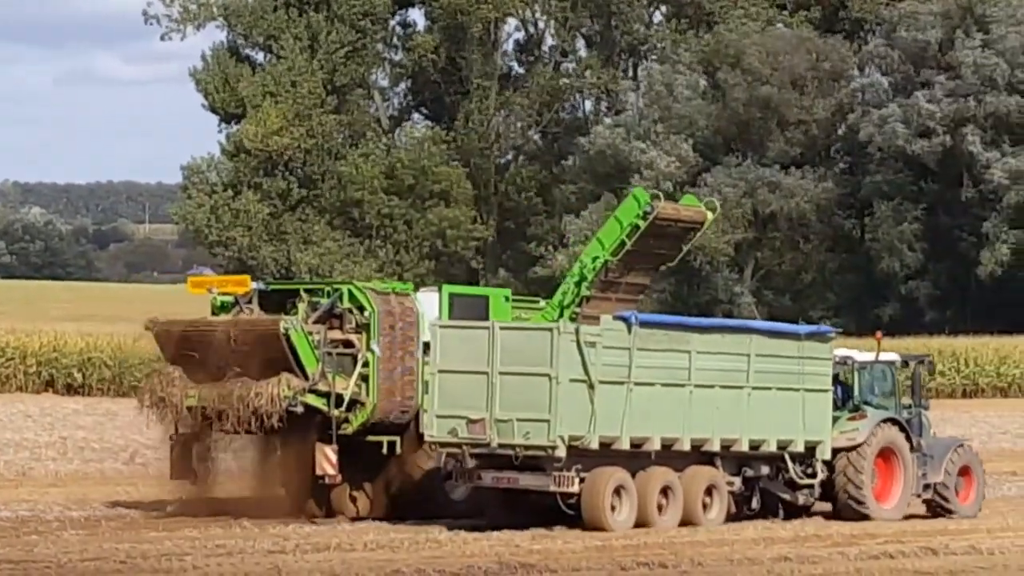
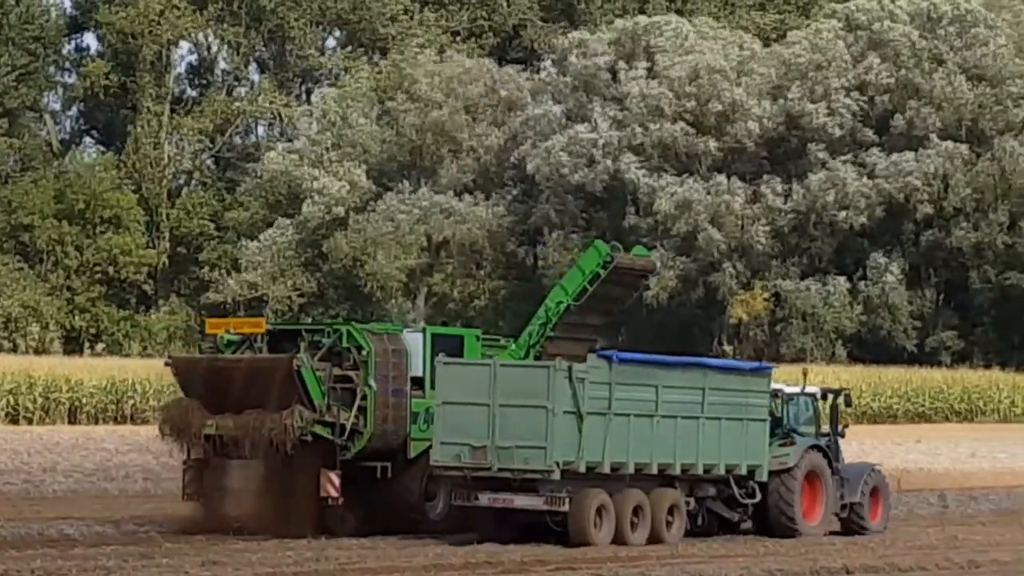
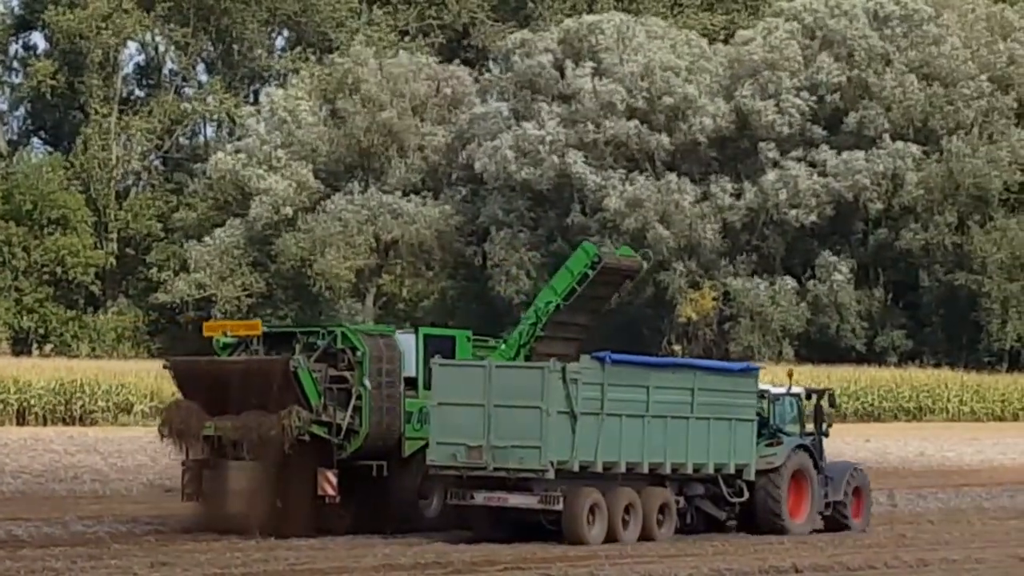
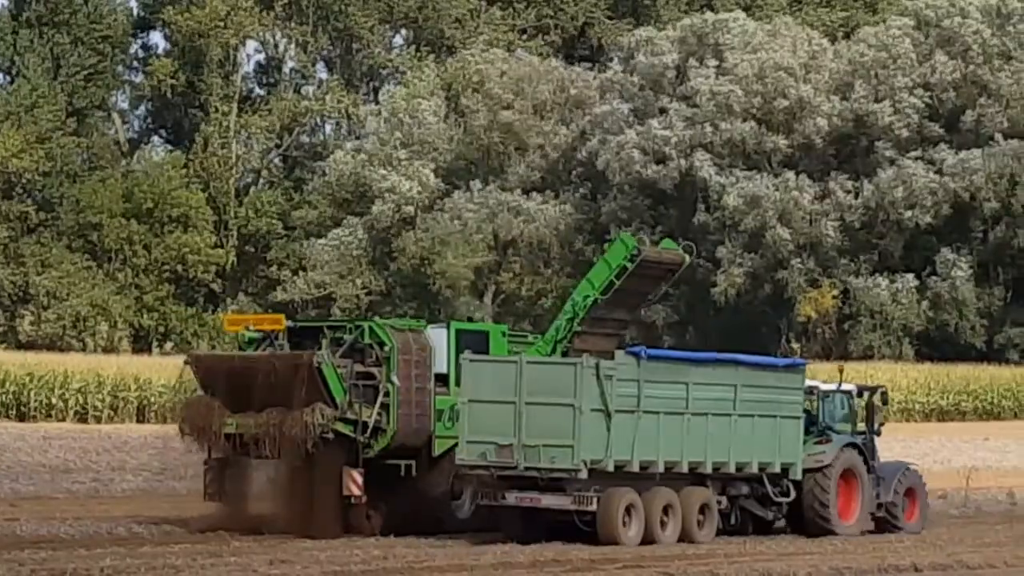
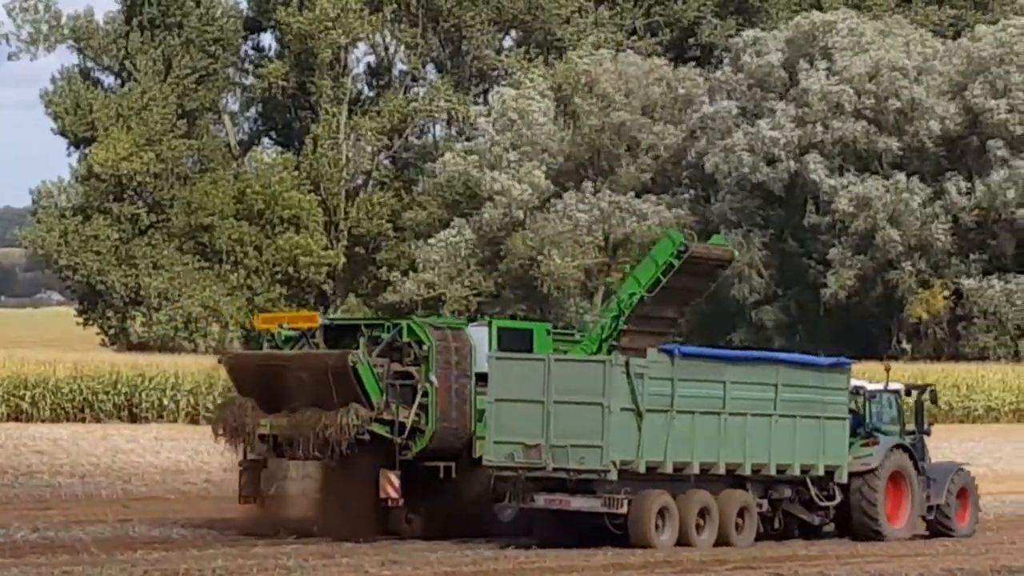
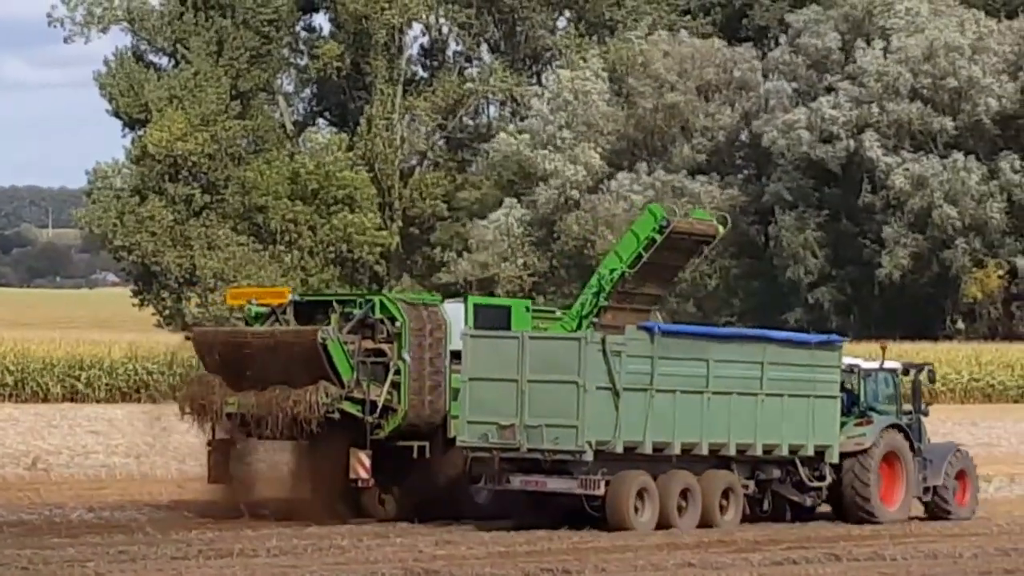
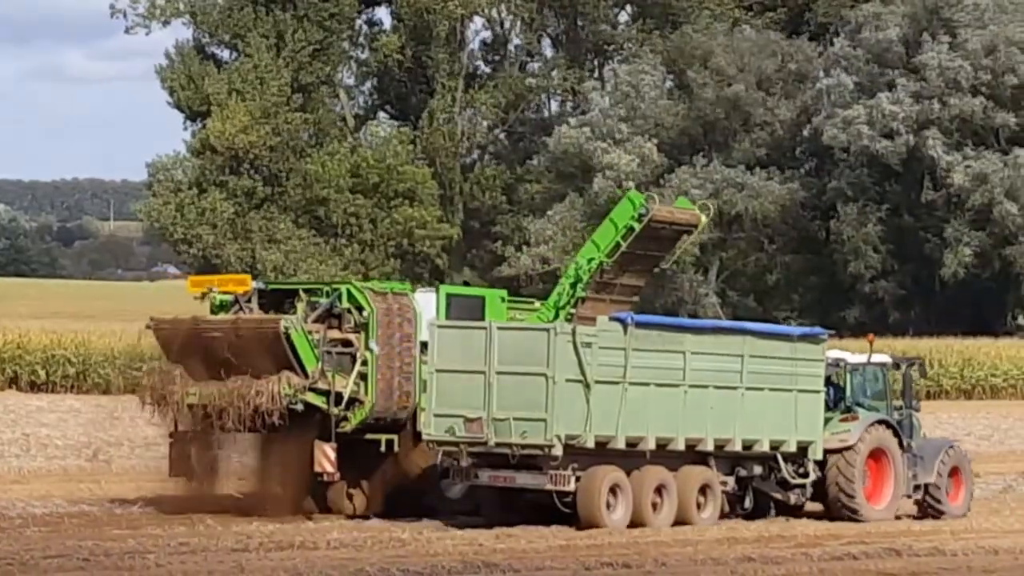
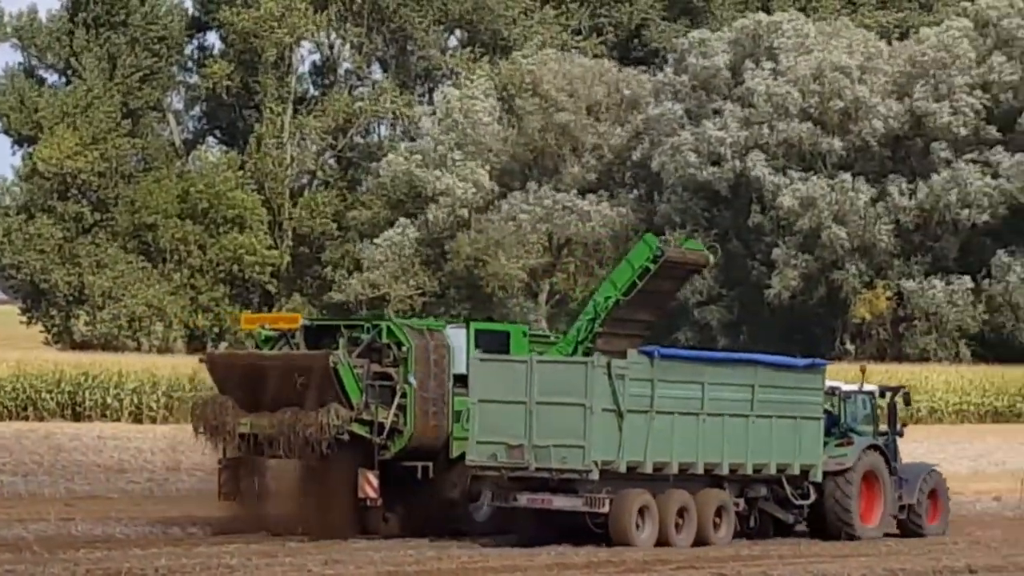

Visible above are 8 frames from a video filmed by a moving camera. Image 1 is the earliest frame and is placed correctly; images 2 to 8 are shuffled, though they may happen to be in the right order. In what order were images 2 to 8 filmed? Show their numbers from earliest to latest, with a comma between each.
7, 6, 5, 8, 4, 2, 3
